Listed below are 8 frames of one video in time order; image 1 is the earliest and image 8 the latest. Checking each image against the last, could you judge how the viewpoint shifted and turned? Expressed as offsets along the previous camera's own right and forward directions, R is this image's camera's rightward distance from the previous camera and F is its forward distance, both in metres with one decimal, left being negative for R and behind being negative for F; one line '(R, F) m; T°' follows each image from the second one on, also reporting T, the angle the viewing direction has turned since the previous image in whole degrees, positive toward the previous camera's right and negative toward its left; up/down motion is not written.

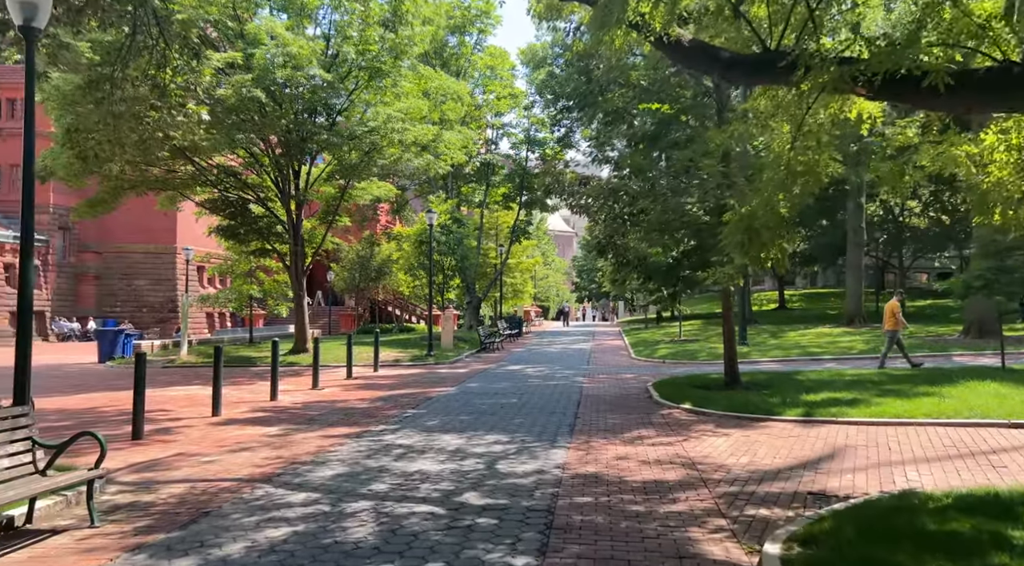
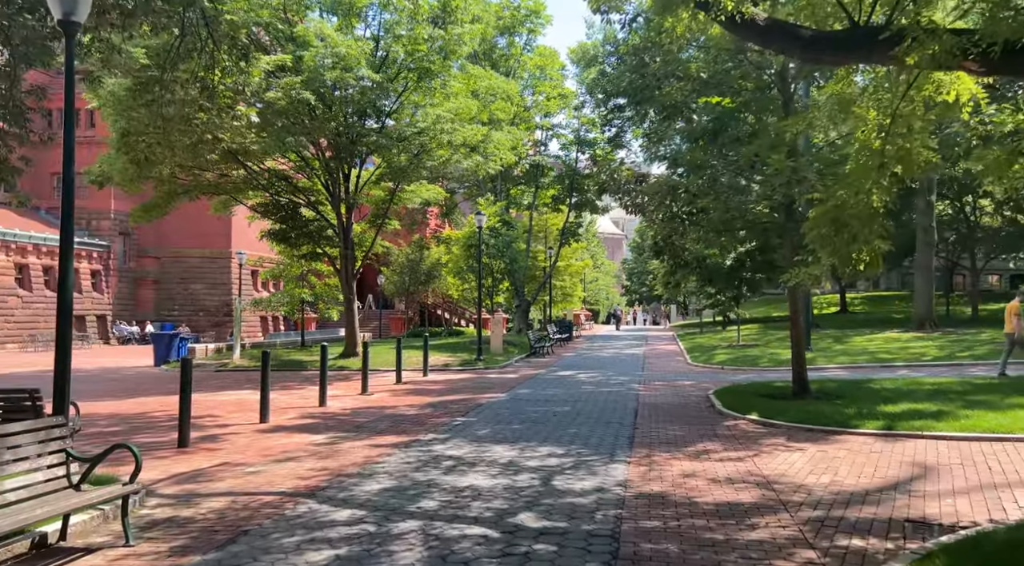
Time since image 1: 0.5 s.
(-0.1, +0.5) m; -3°
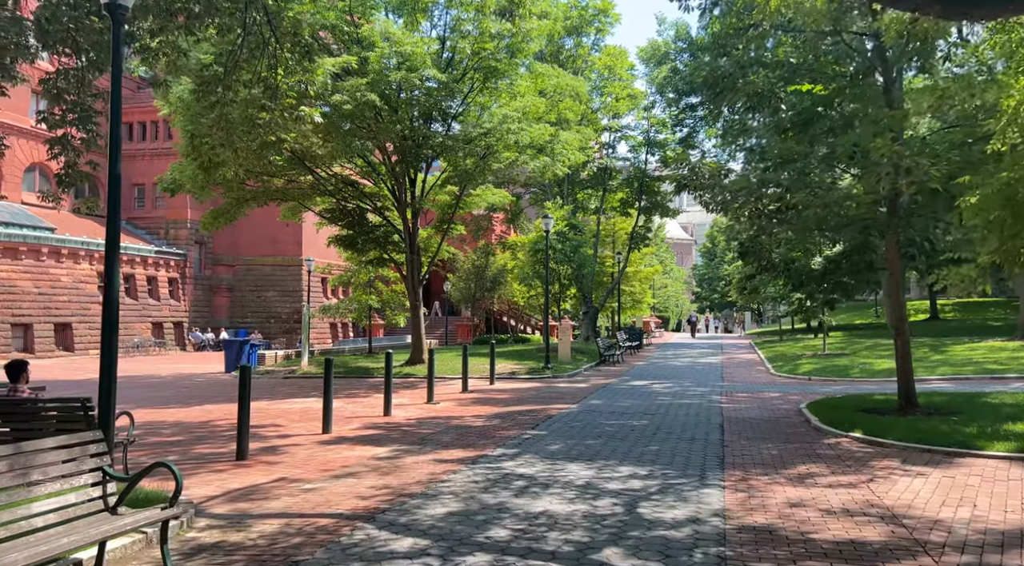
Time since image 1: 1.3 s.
(-0.1, +0.7) m; -5°
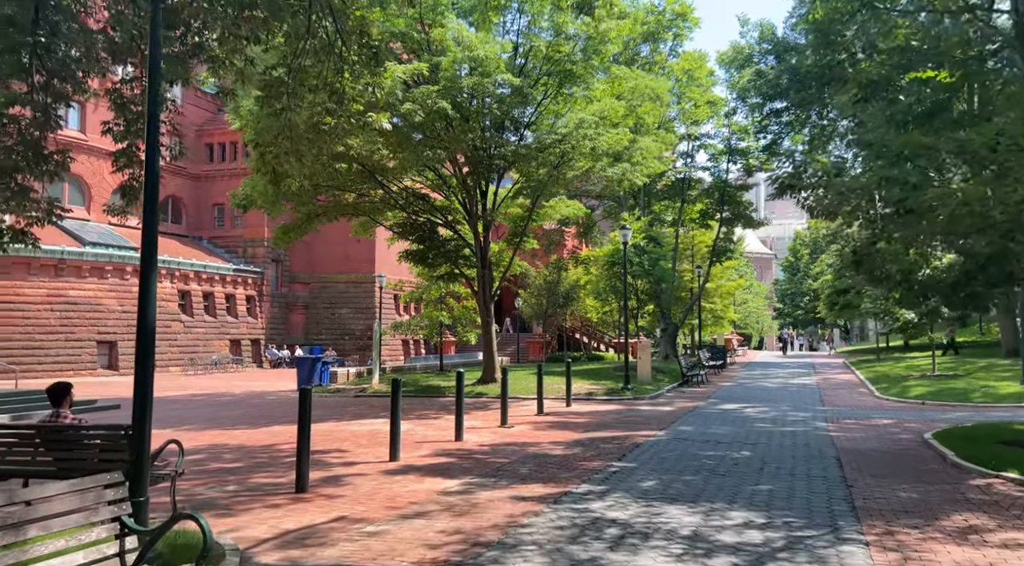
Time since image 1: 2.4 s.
(-0.2, +1.0) m; -5°
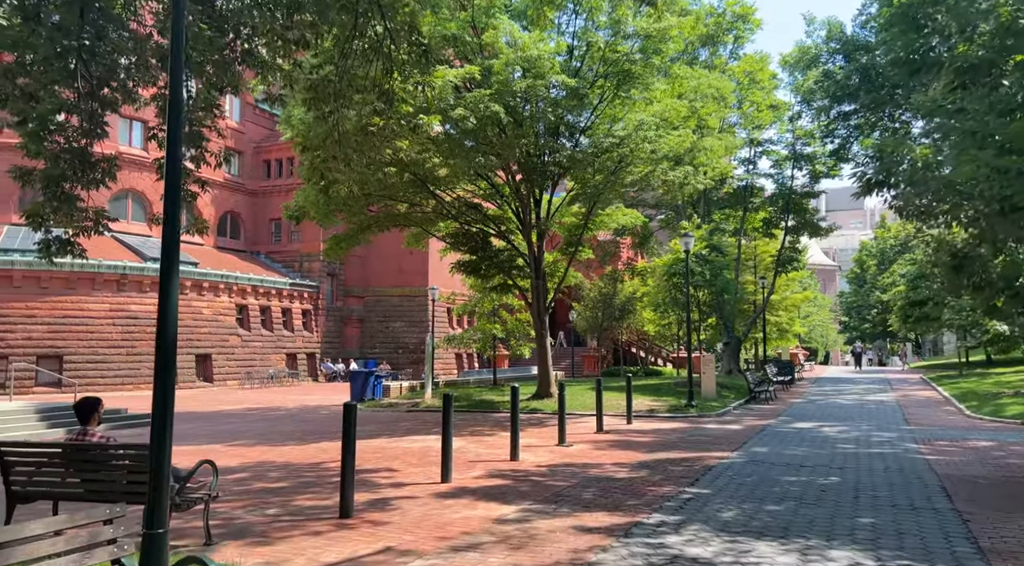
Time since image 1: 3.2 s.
(-0.1, +0.7) m; -4°
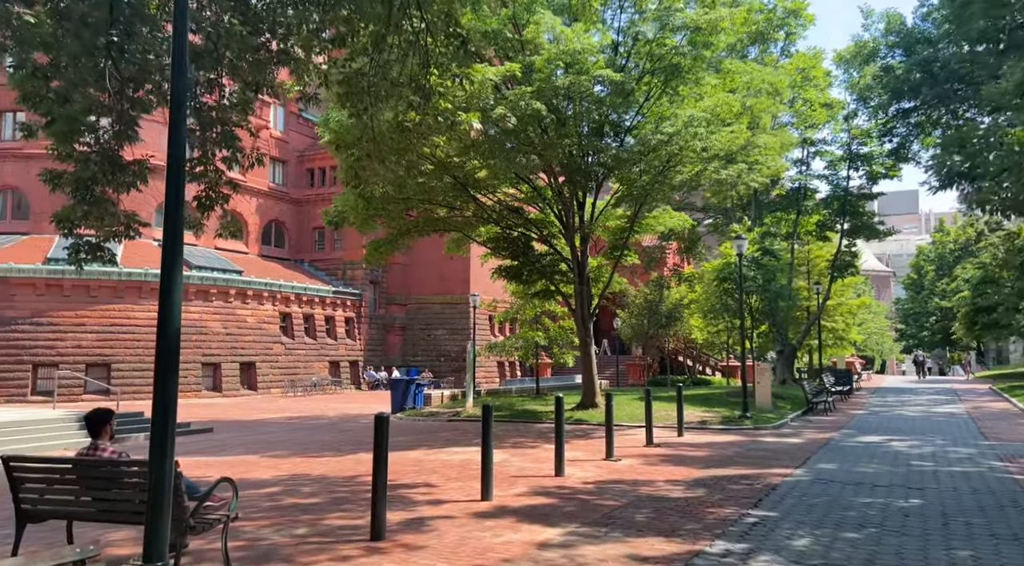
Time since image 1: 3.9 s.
(0.0, +0.7) m; -3°
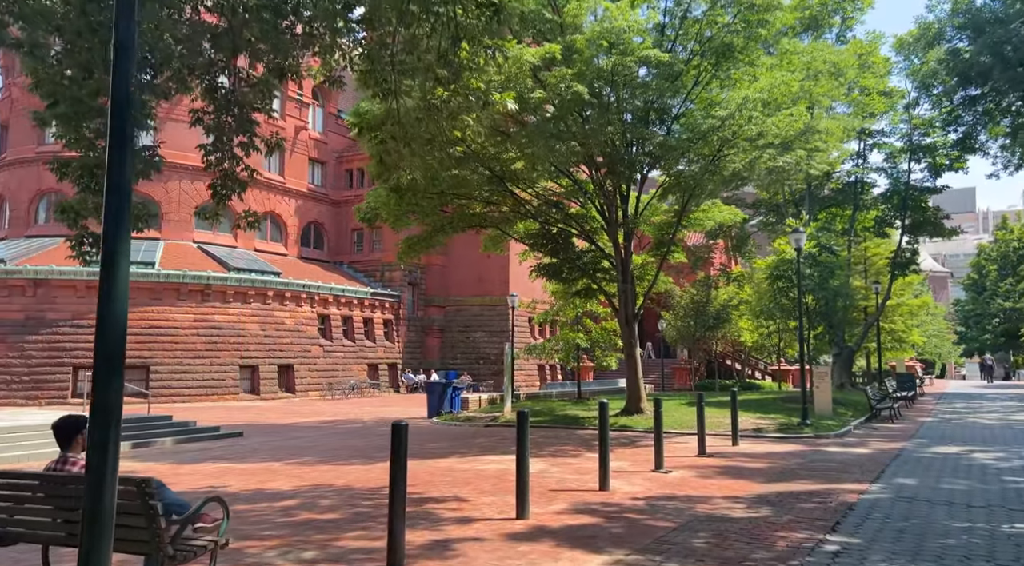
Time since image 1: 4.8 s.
(0.0, +1.0) m; -3°
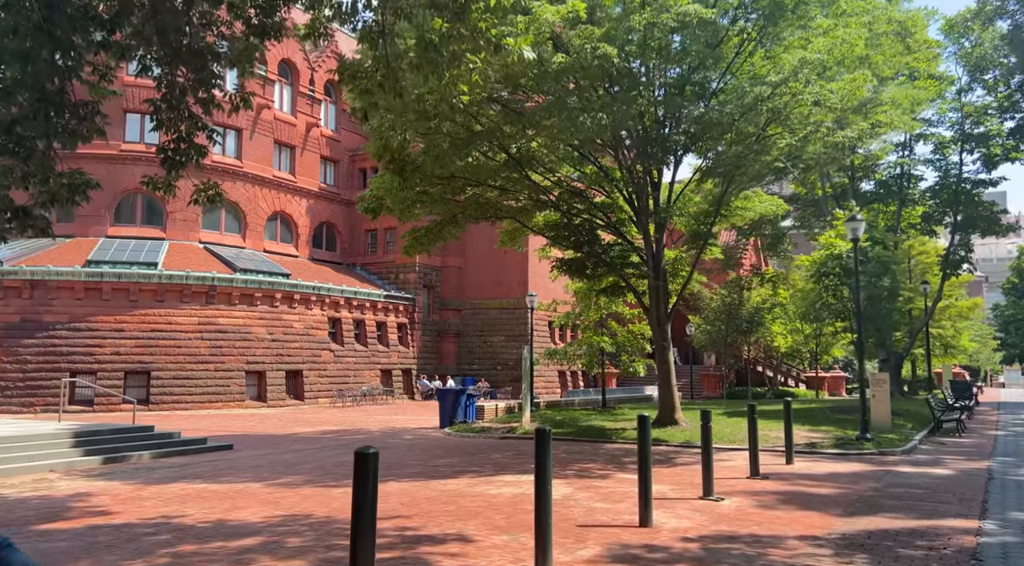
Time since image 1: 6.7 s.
(0.0, +1.9) m; -1°
